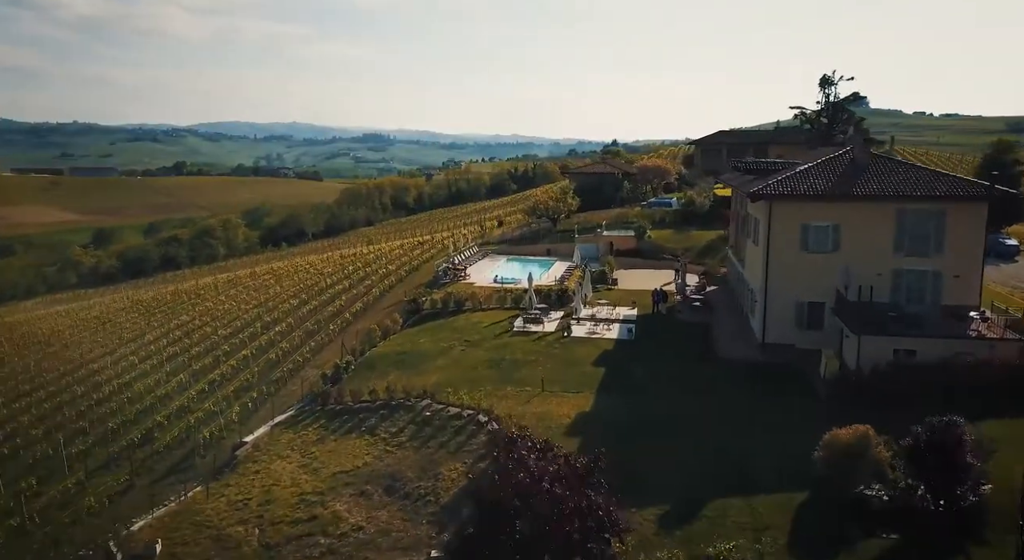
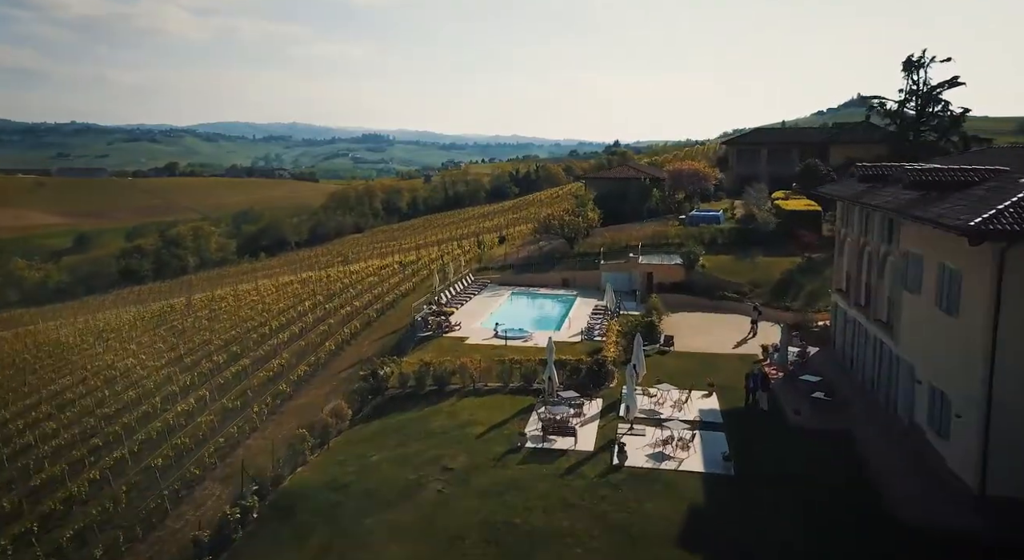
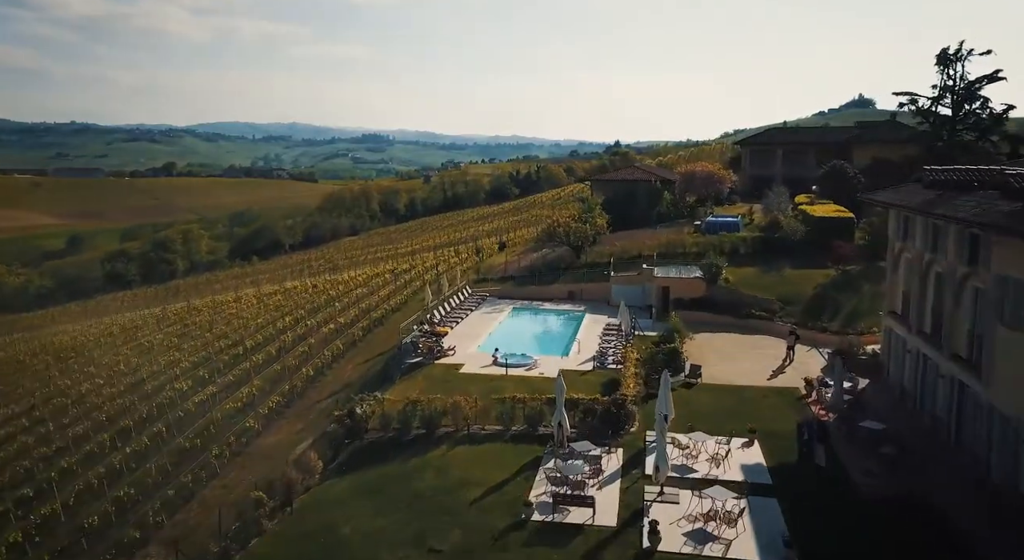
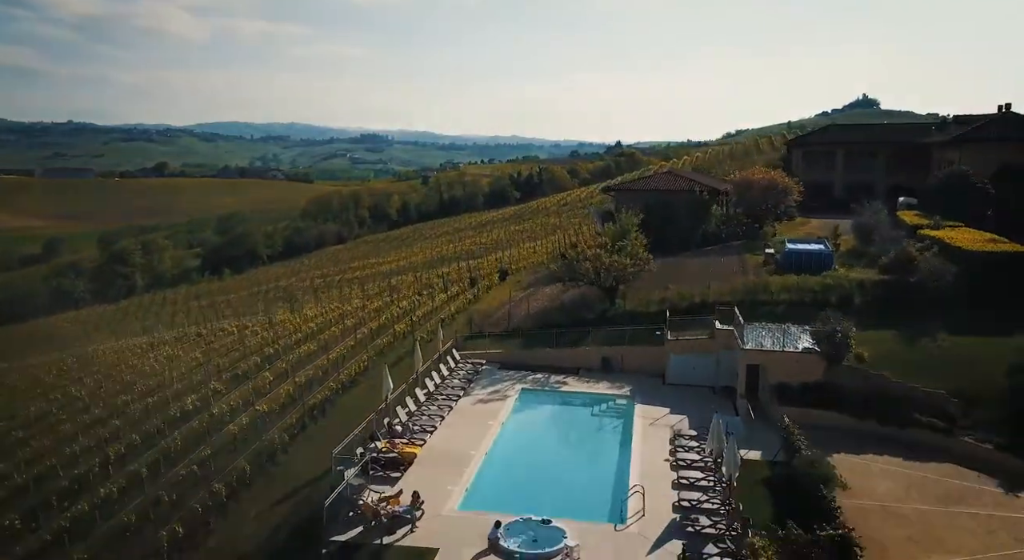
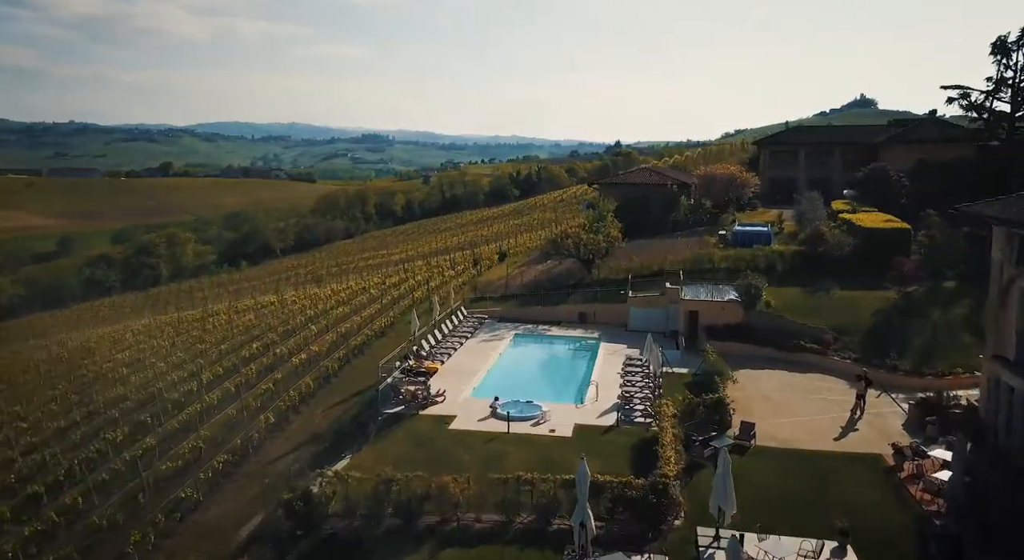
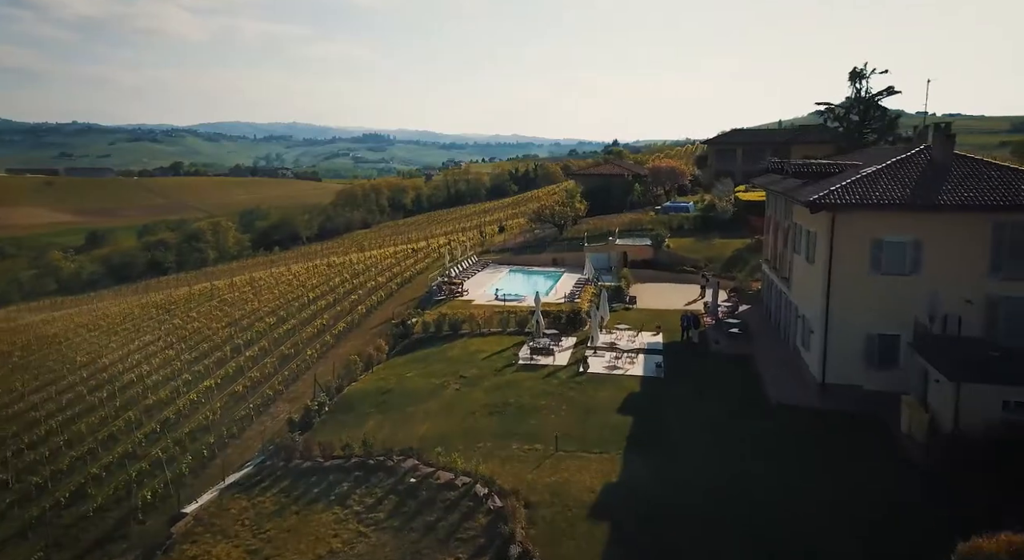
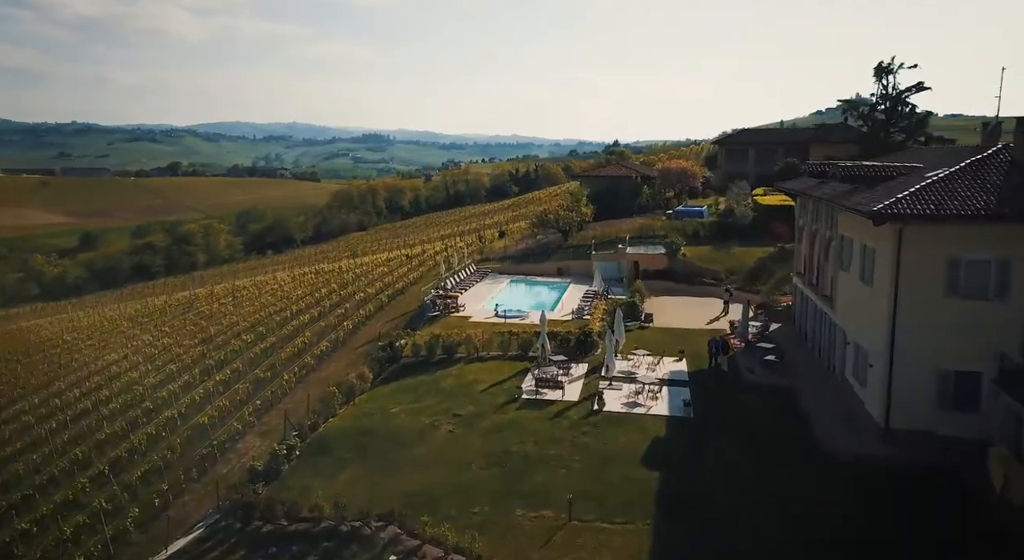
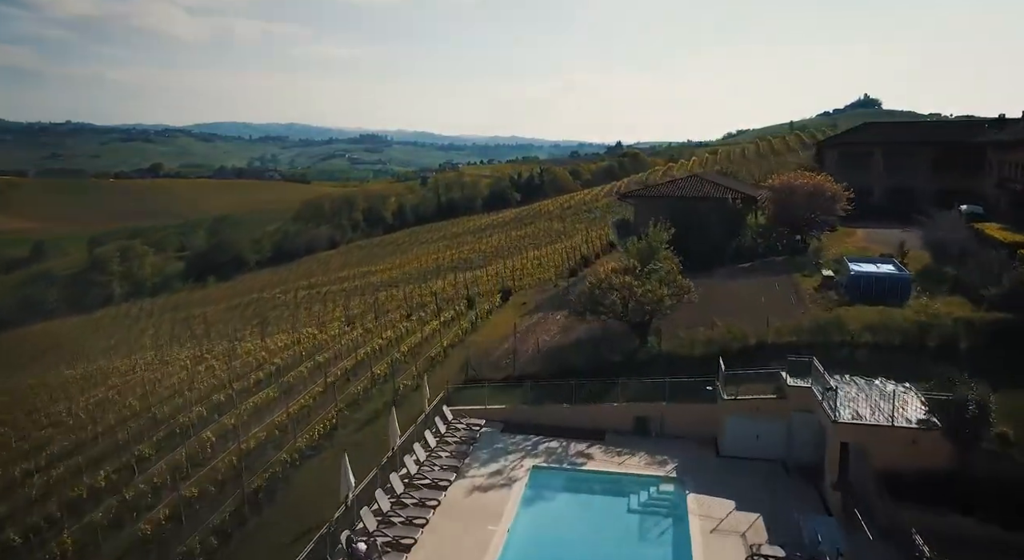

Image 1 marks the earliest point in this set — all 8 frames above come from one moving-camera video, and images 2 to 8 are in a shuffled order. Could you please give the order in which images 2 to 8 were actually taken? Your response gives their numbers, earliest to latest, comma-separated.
6, 7, 2, 3, 5, 4, 8
